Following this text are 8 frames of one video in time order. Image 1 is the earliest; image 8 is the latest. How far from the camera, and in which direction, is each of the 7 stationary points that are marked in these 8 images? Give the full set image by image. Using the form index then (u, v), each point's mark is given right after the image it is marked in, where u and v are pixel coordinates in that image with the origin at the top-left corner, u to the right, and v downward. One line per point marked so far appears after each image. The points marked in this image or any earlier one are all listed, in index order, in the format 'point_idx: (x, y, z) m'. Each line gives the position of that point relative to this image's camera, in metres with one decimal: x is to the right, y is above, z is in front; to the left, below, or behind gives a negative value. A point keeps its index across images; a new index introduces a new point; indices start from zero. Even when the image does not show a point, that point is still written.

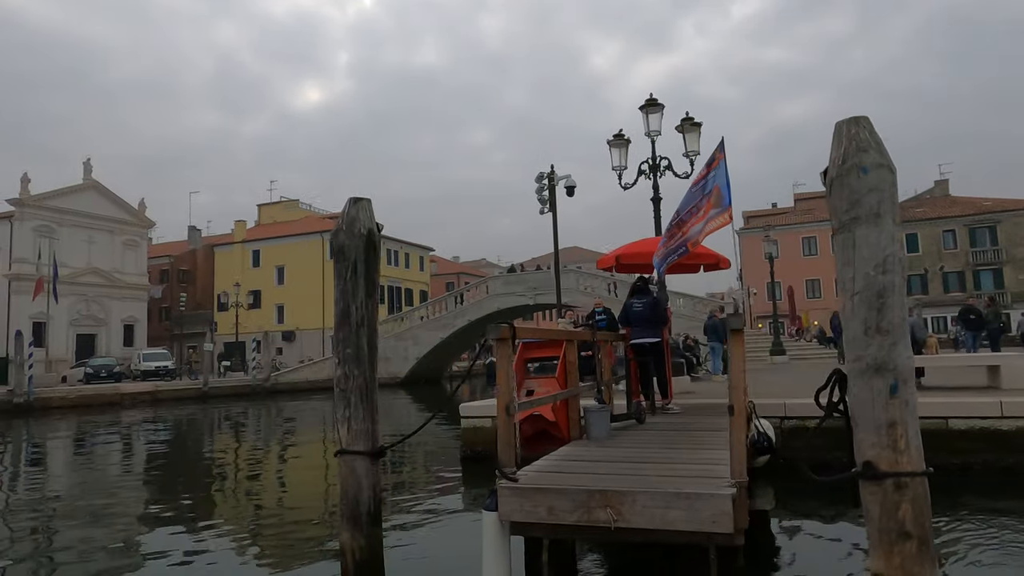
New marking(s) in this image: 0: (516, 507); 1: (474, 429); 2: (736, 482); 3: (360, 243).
0: (0.0, -1.2, +3.5) m
1: (-0.3, -2.0, +9.3) m
2: (+1.1, -1.0, +3.3) m
3: (-0.8, +0.3, +4.0) m
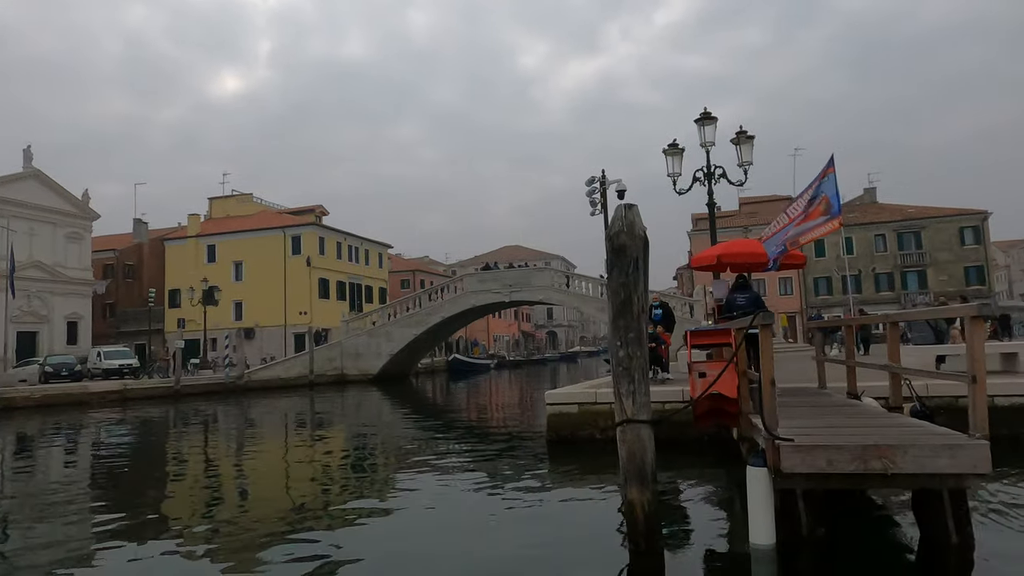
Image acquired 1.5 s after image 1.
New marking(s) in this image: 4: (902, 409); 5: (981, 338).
0: (+1.9, -1.1, +4.3) m
1: (+0.9, -1.9, +10.0) m
2: (+3.0, -0.9, +4.2) m
3: (+1.0, +0.3, +4.7) m
4: (+3.4, -1.1, +5.8) m
5: (+3.0, -0.3, +4.2) m
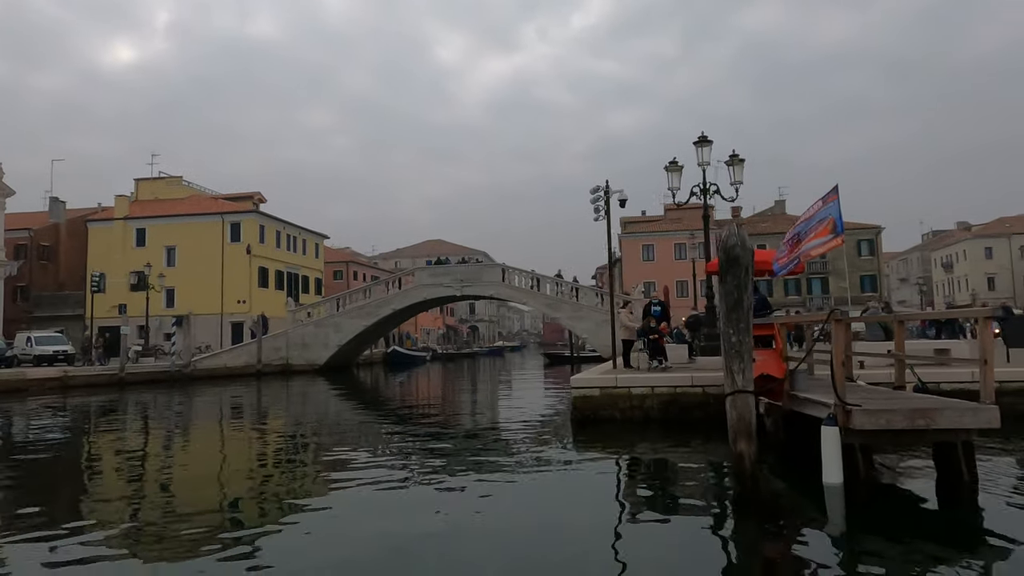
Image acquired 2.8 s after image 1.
0: (+3.1, -1.2, +5.9) m
1: (+1.4, -1.9, +11.3) m
2: (+4.2, -1.0, +5.9) m
3: (+2.2, +0.3, +6.1) m
4: (+4.5, -1.1, +7.6) m
5: (+4.3, -0.4, +5.9) m
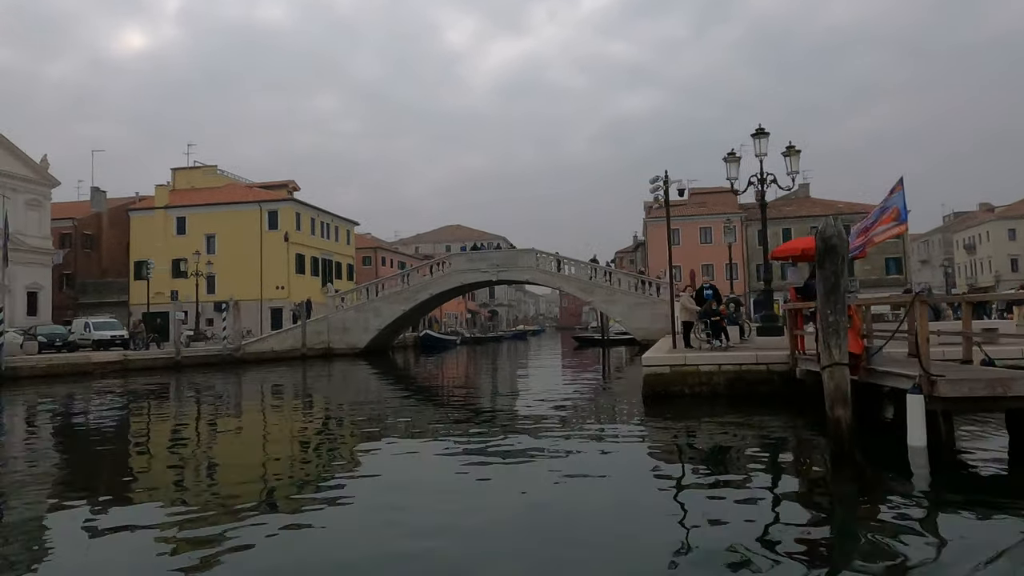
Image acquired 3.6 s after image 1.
0: (+4.4, -1.0, +6.7) m
1: (+2.8, -1.6, +12.2) m
2: (+5.5, -0.9, +6.7) m
3: (+3.5, +0.5, +6.9) m
4: (+5.8, -0.9, +8.3) m
5: (+5.6, -0.2, +6.7) m
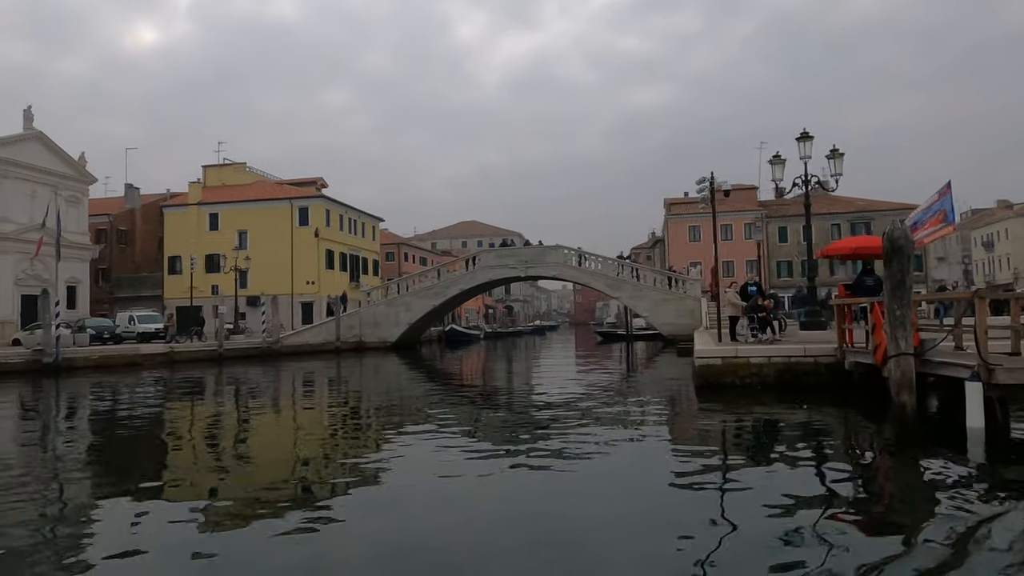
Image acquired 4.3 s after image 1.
0: (+5.5, -1.0, +7.4) m
1: (+3.9, -1.5, +12.9) m
2: (+6.6, -0.8, +7.4) m
3: (+4.6, +0.5, +7.6) m
4: (+6.9, -0.9, +9.0) m
5: (+6.6, -0.2, +7.4) m
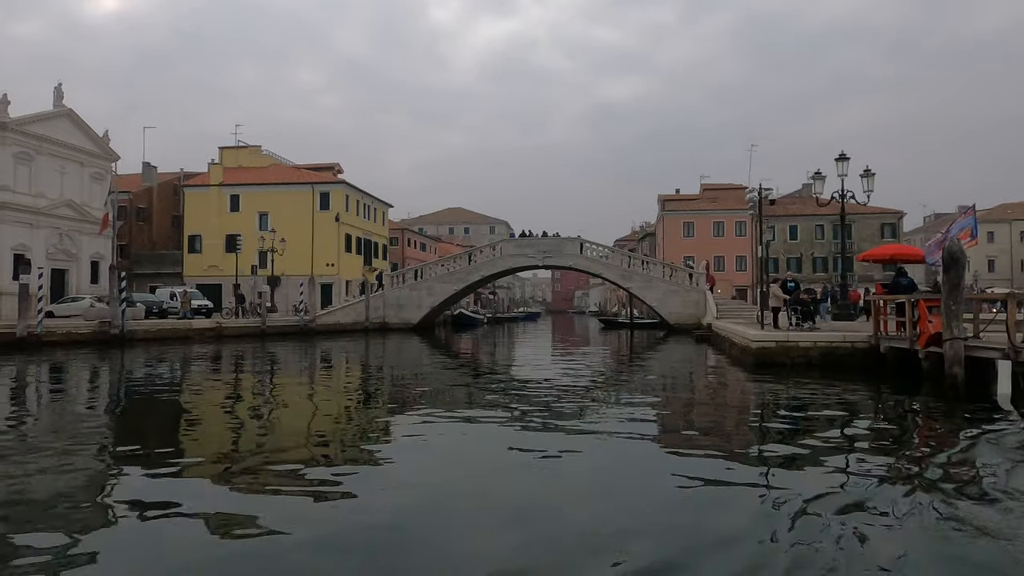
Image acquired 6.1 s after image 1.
0: (+7.8, -1.0, +10.0) m
1: (+6.0, -1.4, +15.5) m
2: (+8.9, -0.9, +10.1) m
3: (+6.9, +0.5, +10.2) m
4: (+9.1, -1.0, +11.7) m
5: (+9.0, -0.3, +10.1) m
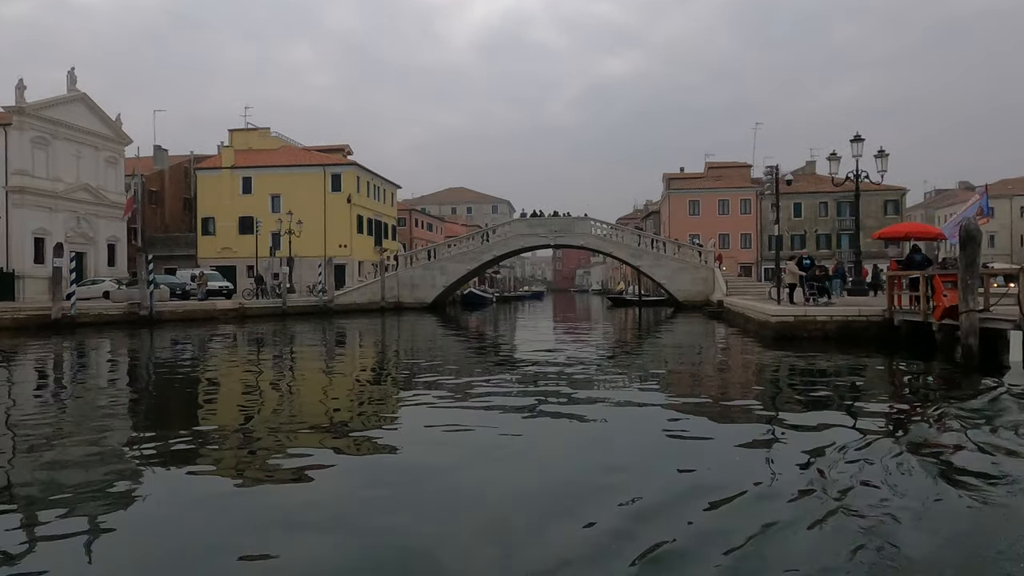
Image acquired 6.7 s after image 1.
0: (+8.6, -0.6, +10.8) m
1: (+6.7, -0.9, +16.3) m
2: (+9.7, -0.5, +10.9) m
3: (+7.7, +0.9, +10.9) m
4: (+9.9, -0.5, +12.5) m
5: (+9.7, +0.1, +10.8) m
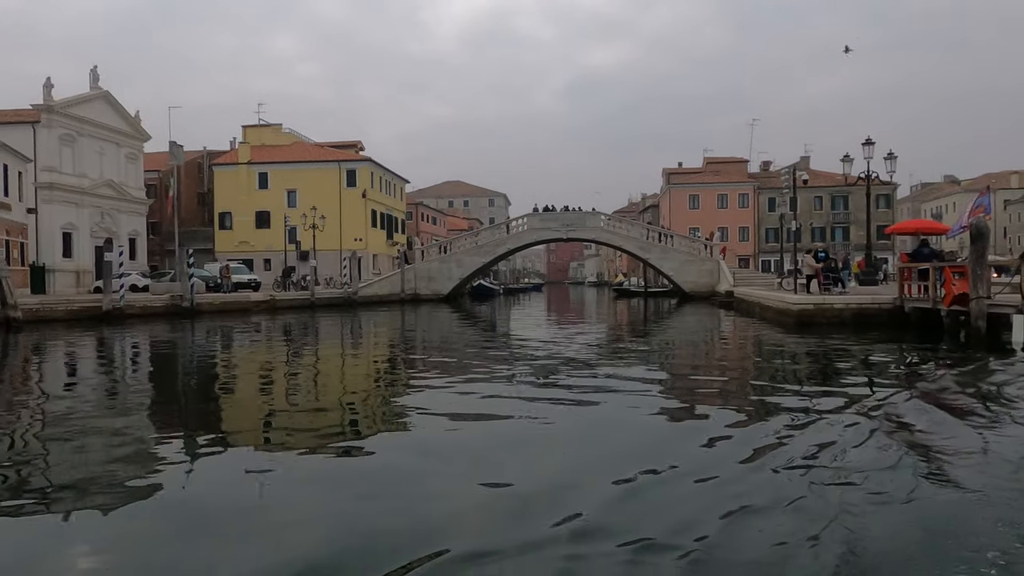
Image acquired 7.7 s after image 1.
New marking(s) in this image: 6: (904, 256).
0: (+9.9, -0.4, +12.5) m
1: (+7.9, -0.6, +17.9) m
2: (+11.0, -0.3, +12.6) m
3: (+9.0, +1.1, +12.6) m
4: (+11.2, -0.3, +14.2) m
5: (+11.1, +0.3, +12.5) m
6: (+10.2, +0.8, +17.4) m
